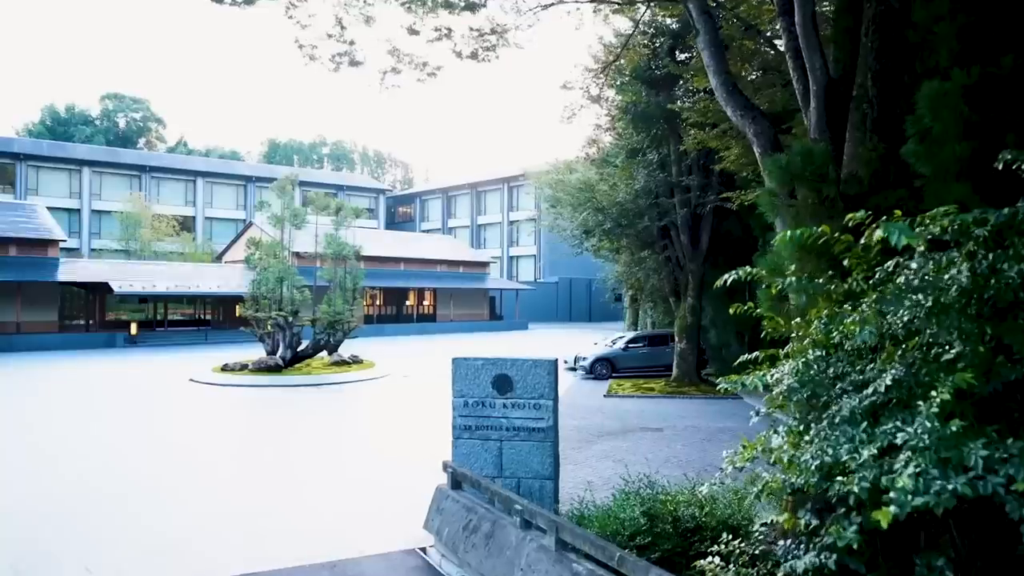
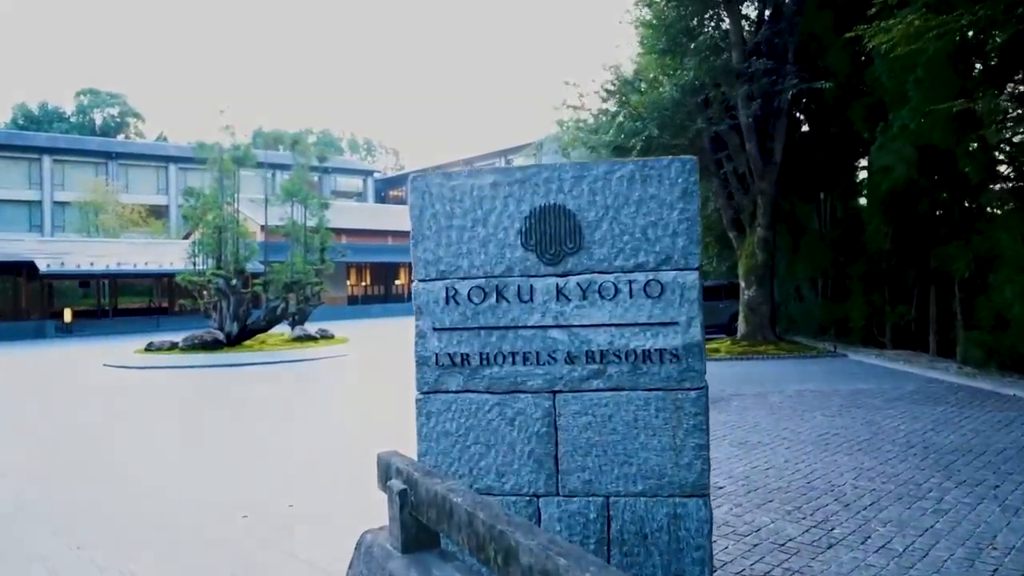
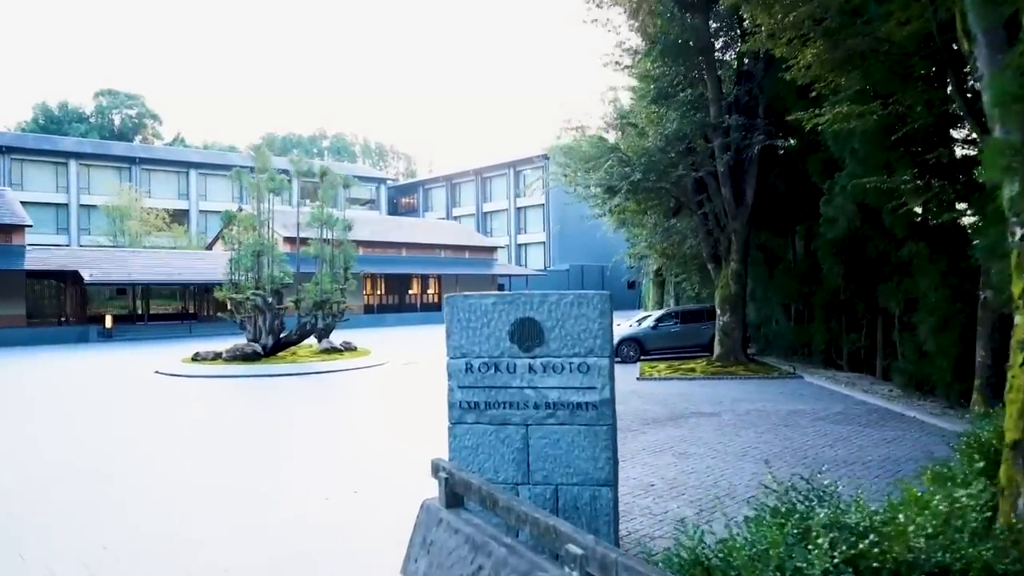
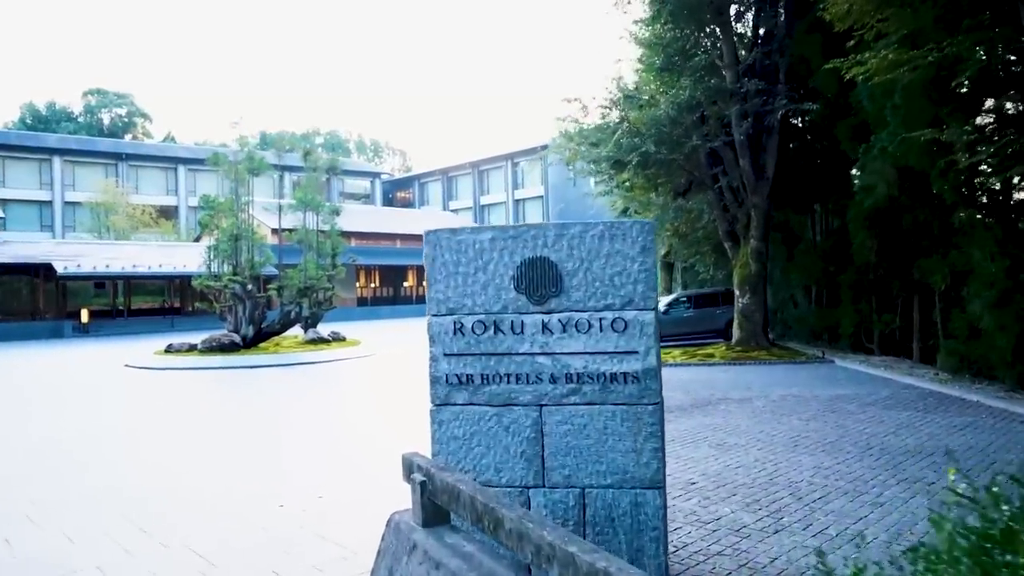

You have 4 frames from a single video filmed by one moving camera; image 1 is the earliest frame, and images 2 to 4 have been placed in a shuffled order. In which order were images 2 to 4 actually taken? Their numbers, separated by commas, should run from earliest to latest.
3, 4, 2
